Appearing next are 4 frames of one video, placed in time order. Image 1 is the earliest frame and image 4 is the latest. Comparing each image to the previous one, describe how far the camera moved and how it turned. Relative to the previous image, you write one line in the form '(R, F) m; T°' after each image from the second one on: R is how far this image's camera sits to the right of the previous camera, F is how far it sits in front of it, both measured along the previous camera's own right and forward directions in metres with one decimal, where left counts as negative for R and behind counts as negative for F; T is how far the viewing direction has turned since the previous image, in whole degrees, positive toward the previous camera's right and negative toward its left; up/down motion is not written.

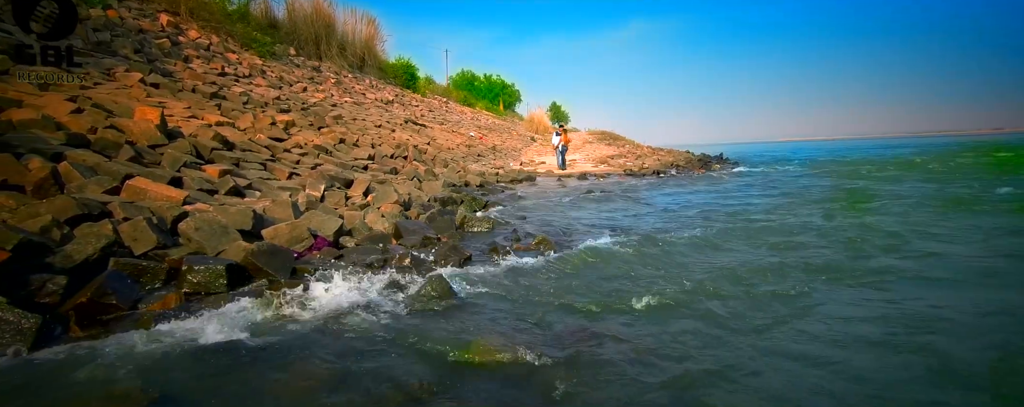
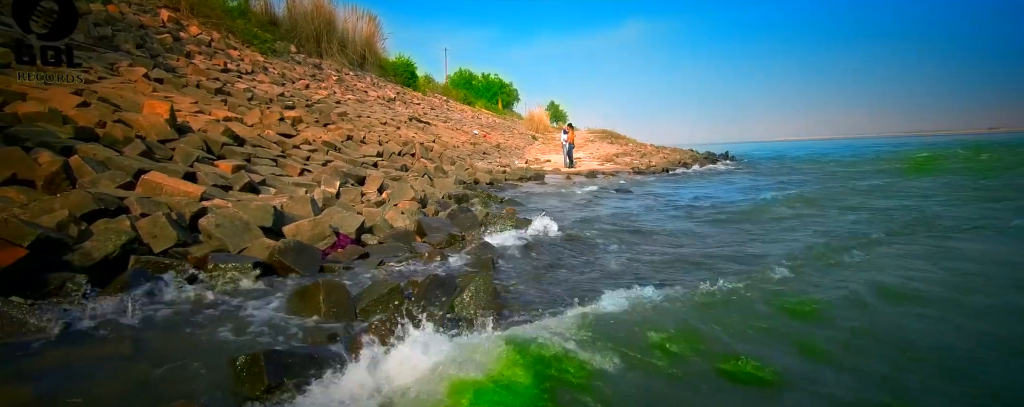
(-0.4, +0.2) m; 0°
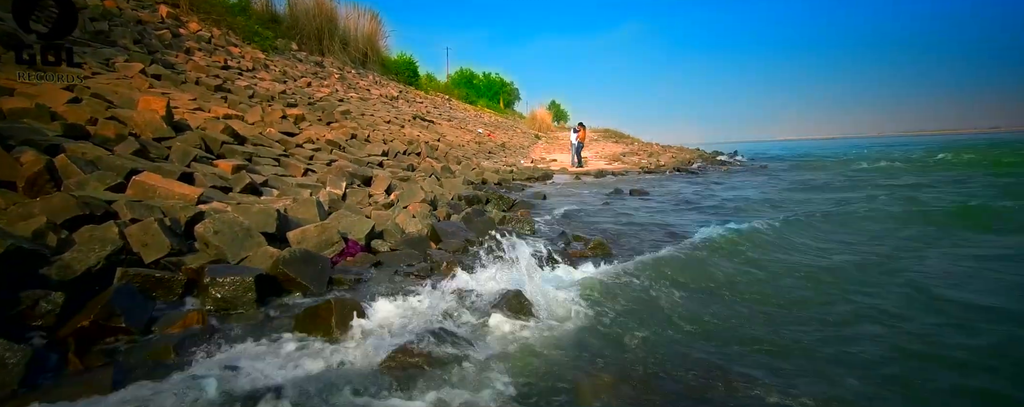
(-0.2, +0.4) m; 0°
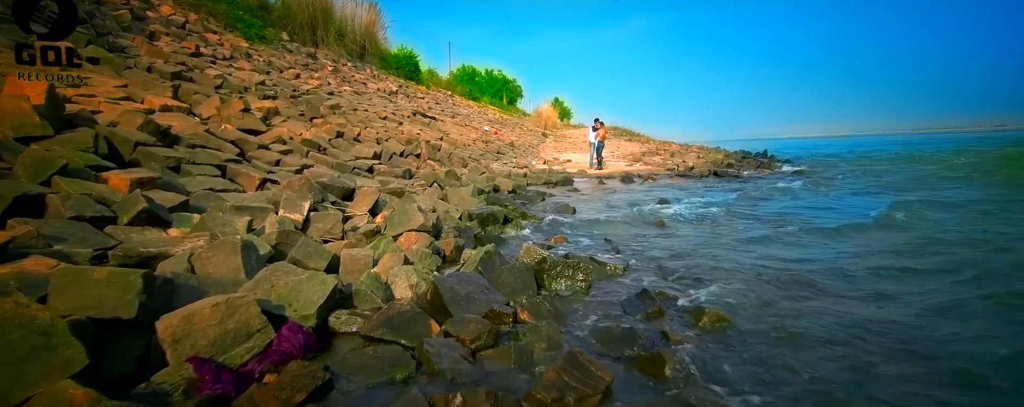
(-0.4, +2.1) m; 0°
